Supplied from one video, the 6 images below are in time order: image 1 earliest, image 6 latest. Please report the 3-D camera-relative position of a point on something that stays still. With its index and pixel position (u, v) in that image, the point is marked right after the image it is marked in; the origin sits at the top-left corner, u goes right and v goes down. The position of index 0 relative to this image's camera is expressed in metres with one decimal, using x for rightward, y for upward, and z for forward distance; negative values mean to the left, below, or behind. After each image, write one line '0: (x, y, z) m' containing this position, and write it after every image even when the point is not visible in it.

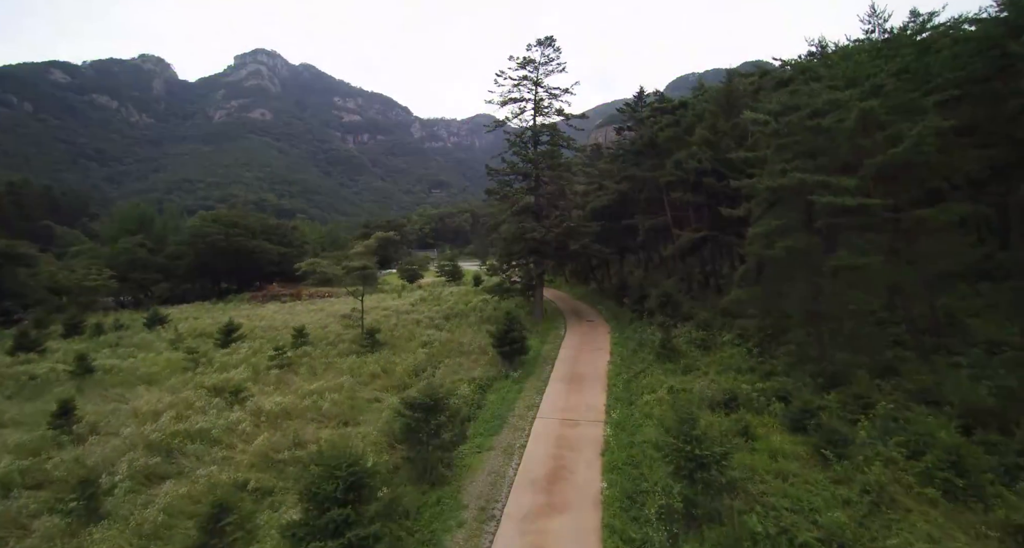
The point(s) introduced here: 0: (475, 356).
0: (-0.9, -2.0, +10.9) m
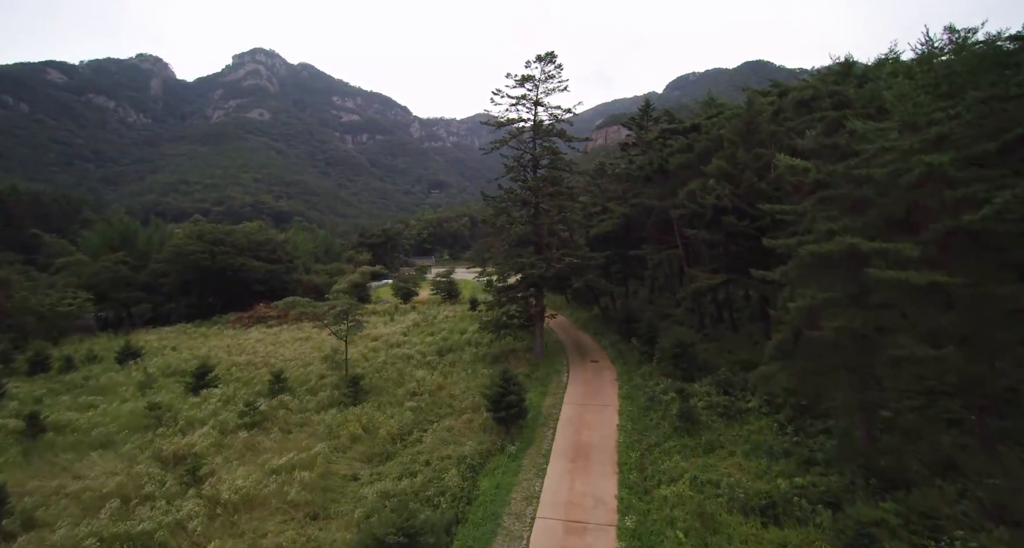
0: (-1.0, -3.1, +9.8) m
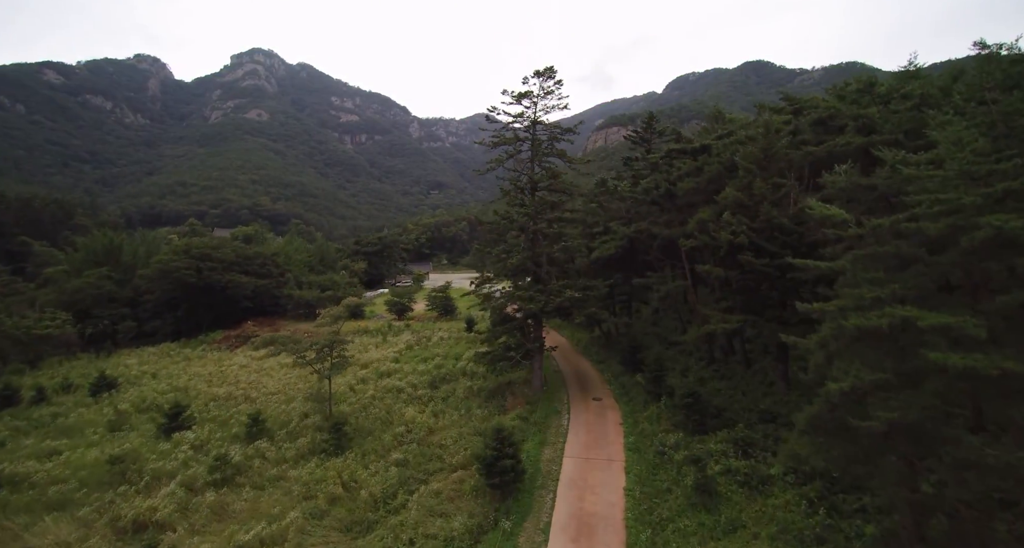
0: (-1.1, -3.9, +8.9) m
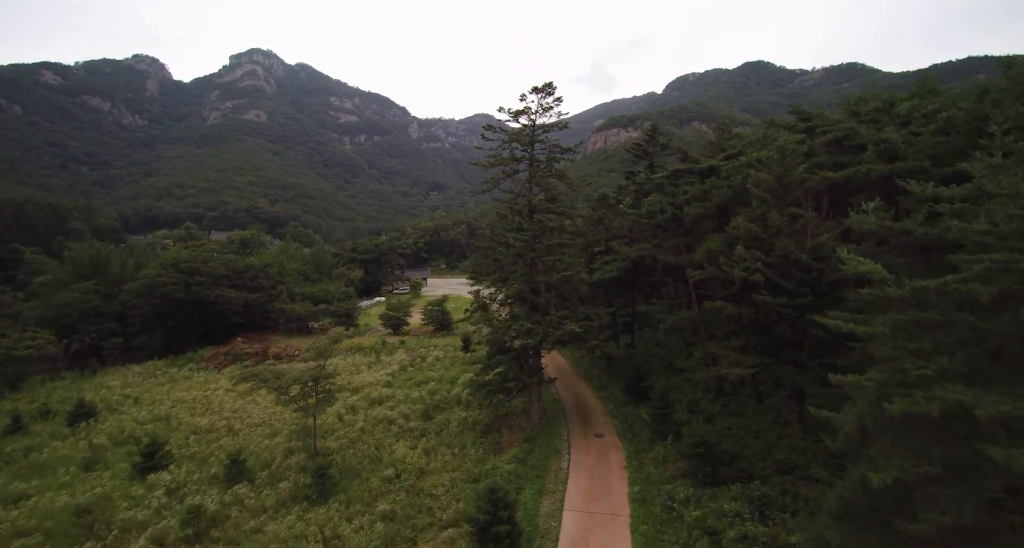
0: (-1.1, -4.7, +8.2) m
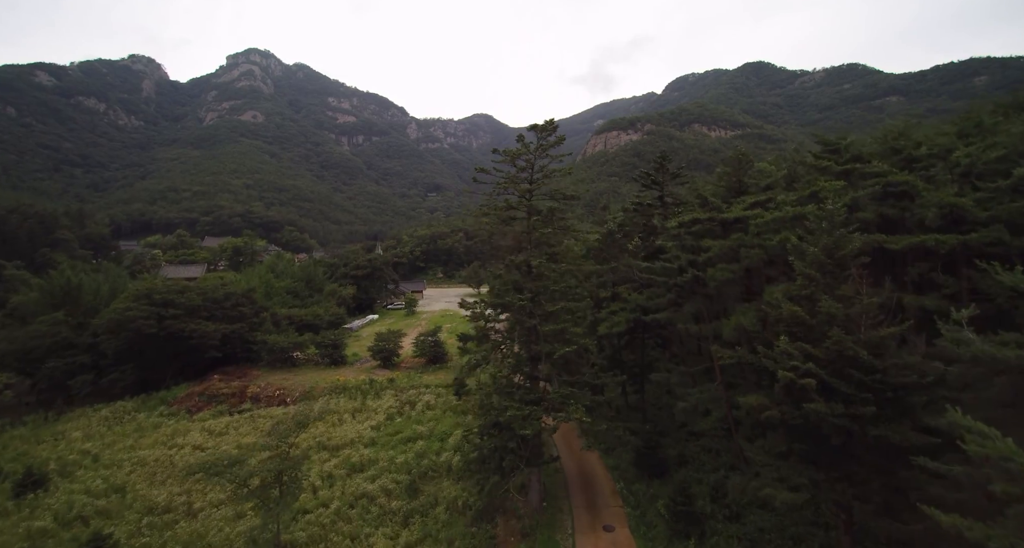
0: (-1.2, -6.2, +6.6) m
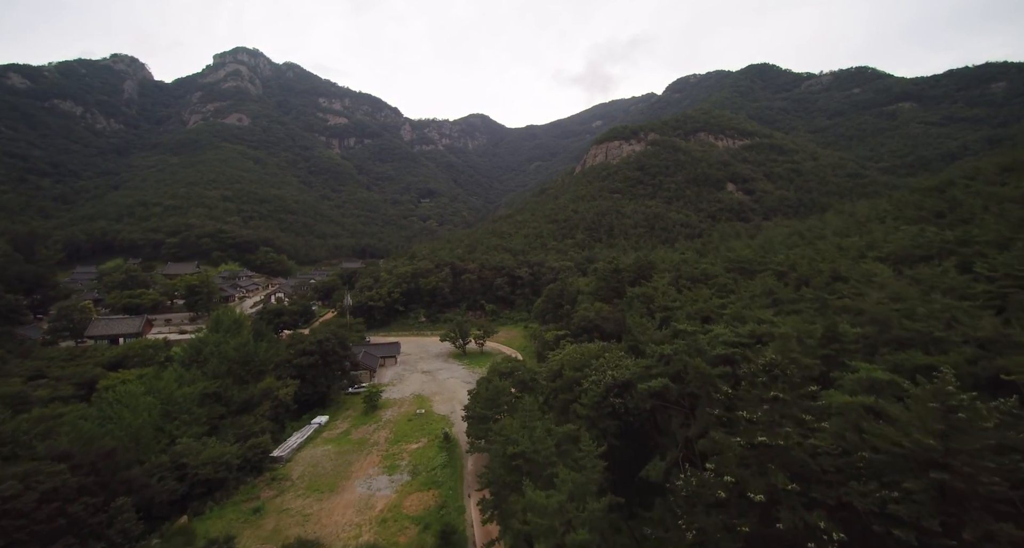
0: (-1.9, -12.7, -1.8) m
